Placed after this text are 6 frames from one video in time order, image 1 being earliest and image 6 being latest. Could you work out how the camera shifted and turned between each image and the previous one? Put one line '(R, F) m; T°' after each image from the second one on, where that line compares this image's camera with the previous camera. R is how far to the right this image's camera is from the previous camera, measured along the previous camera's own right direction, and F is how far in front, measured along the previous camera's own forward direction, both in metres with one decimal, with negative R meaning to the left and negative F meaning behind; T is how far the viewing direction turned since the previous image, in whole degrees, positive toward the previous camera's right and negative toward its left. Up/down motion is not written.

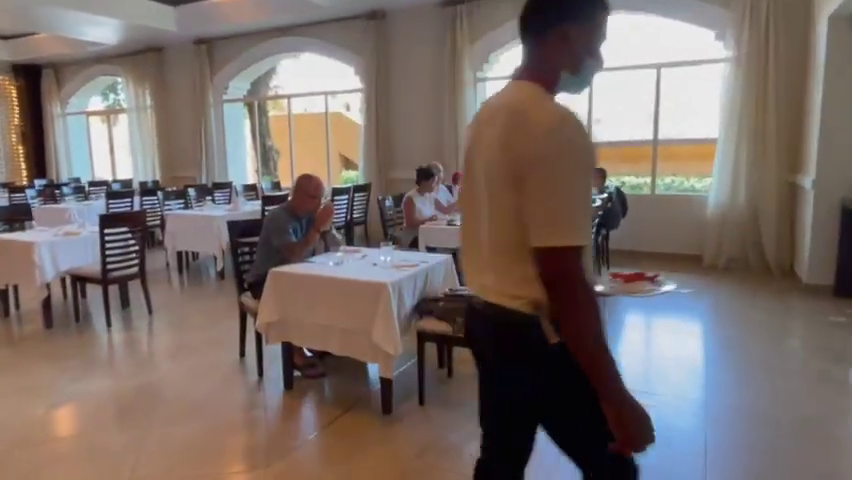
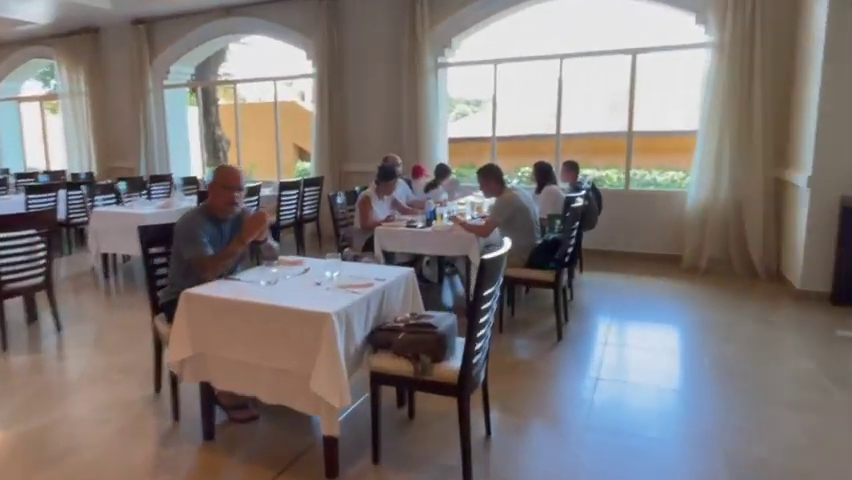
(+0.1, +0.6) m; +4°
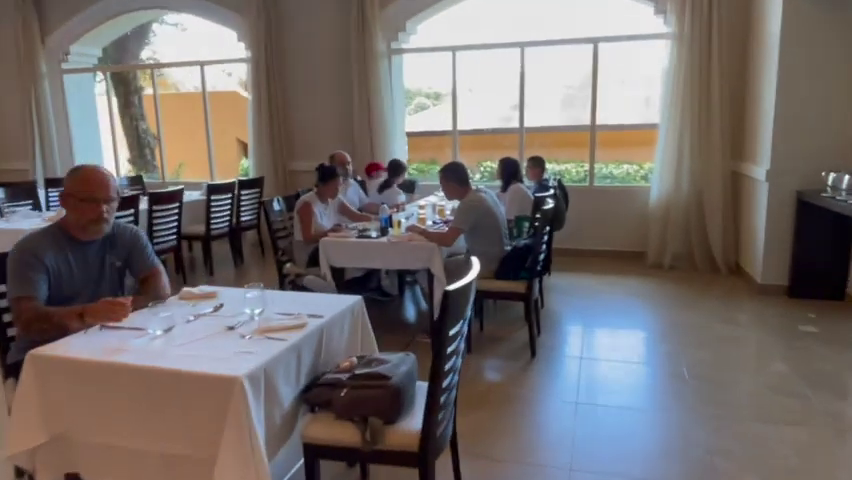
(+0.1, +0.5) m; +6°
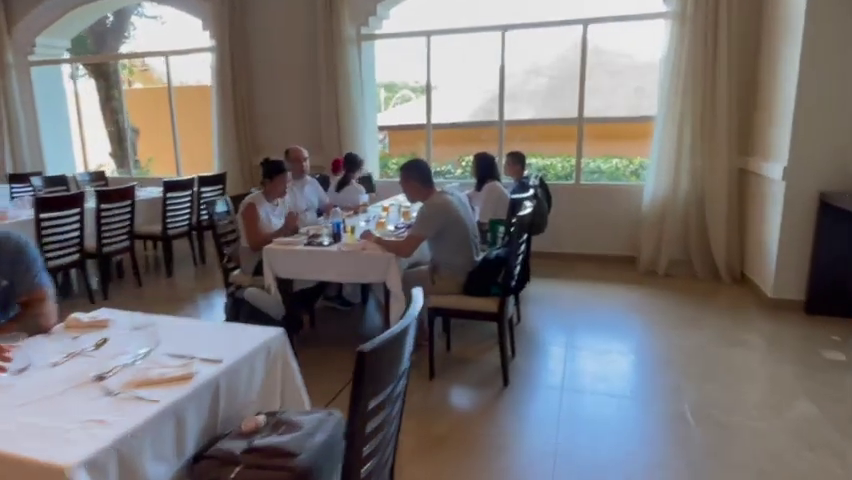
(+0.3, +0.4) m; +1°
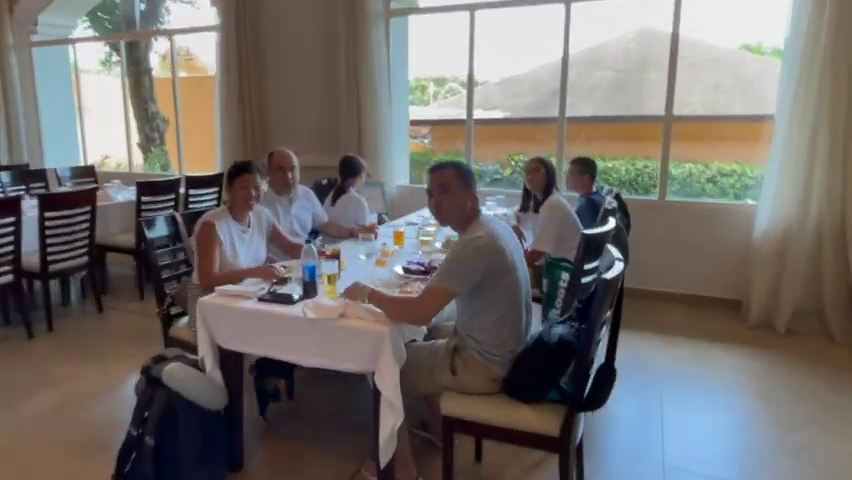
(+0.1, +1.1) m; -6°
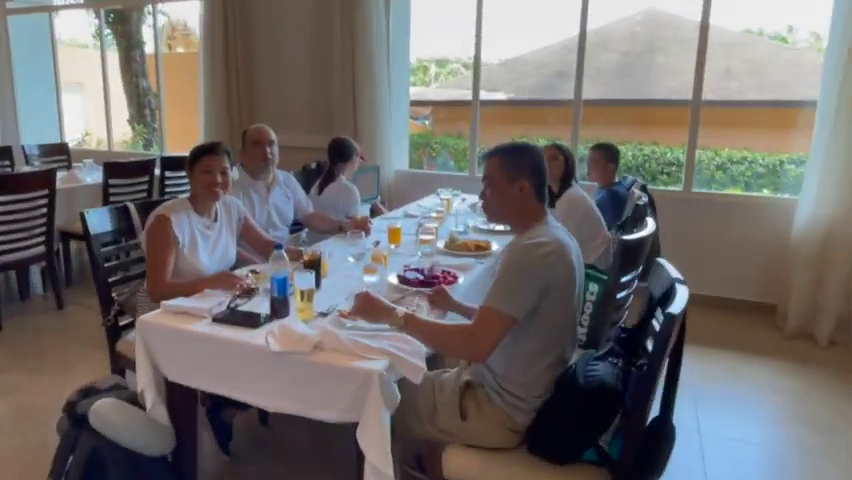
(0.0, +0.4) m; -1°
